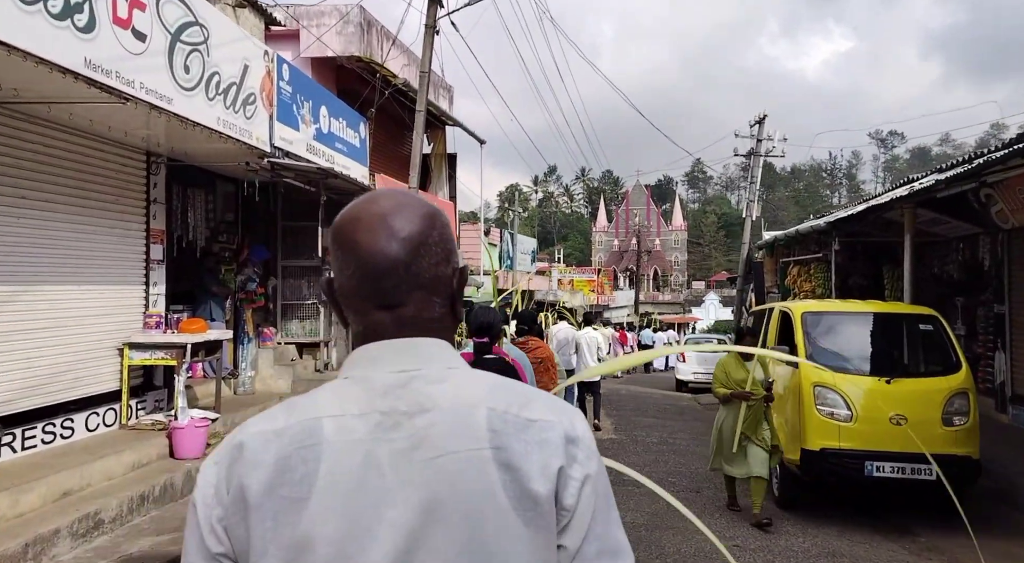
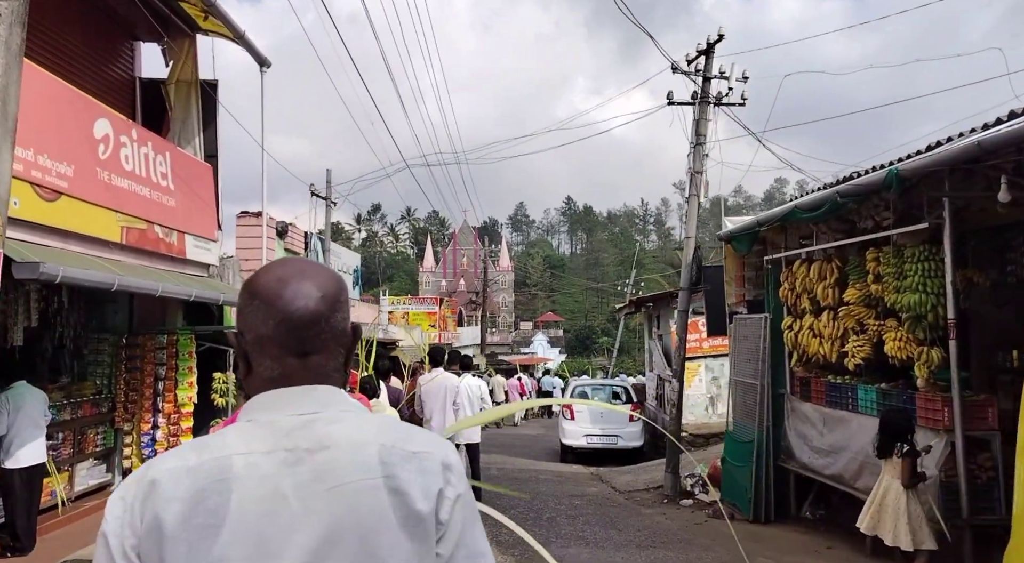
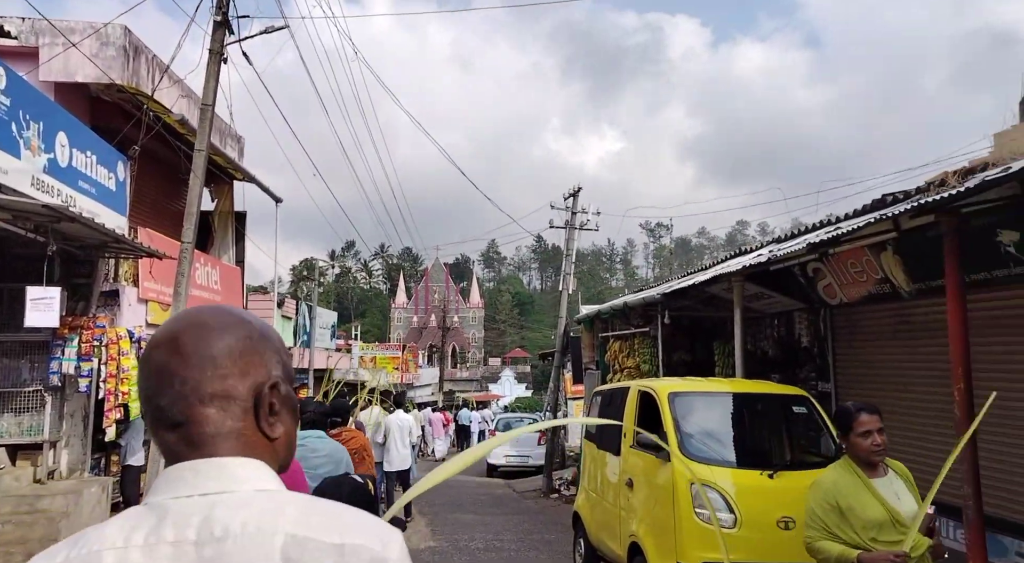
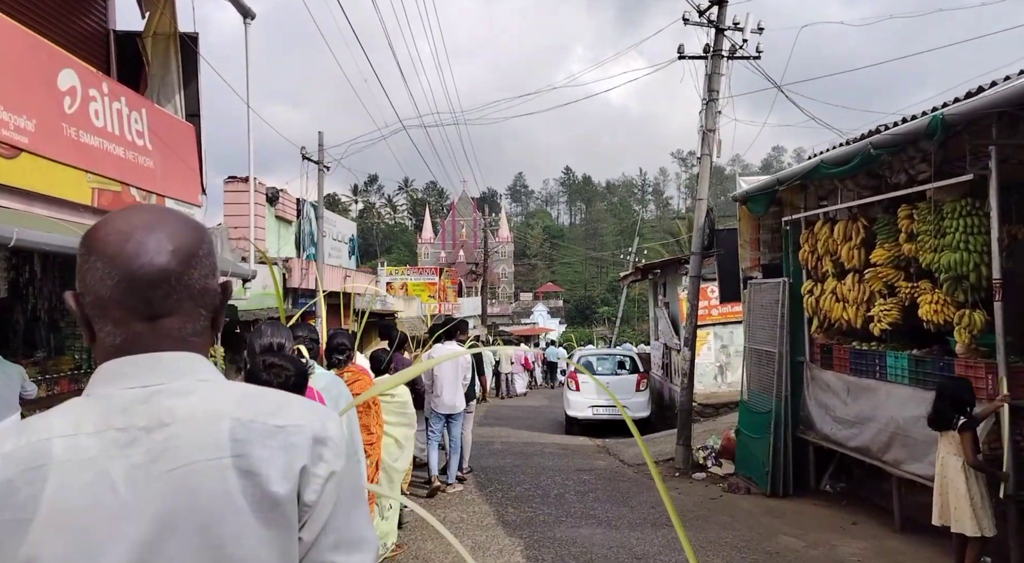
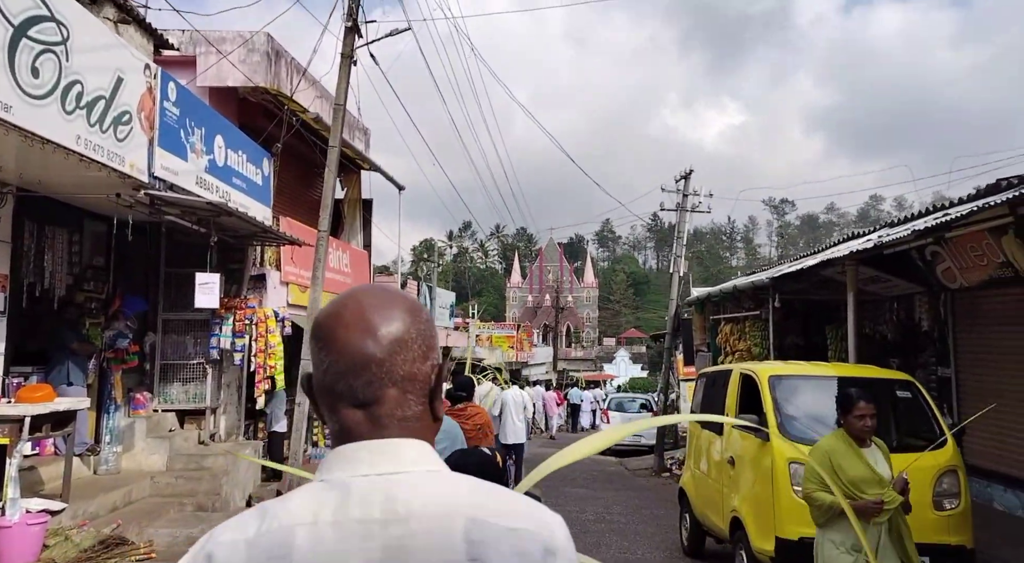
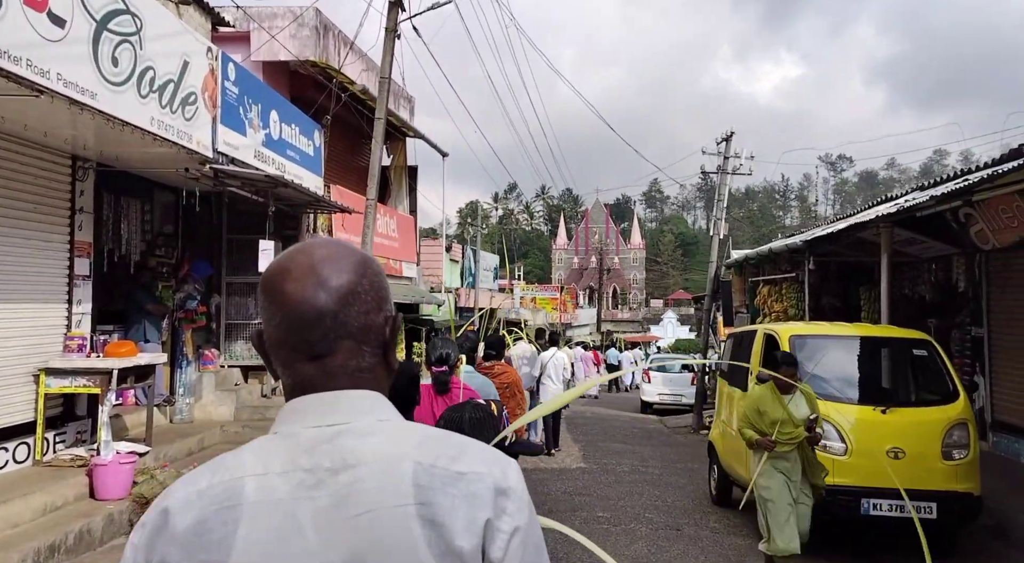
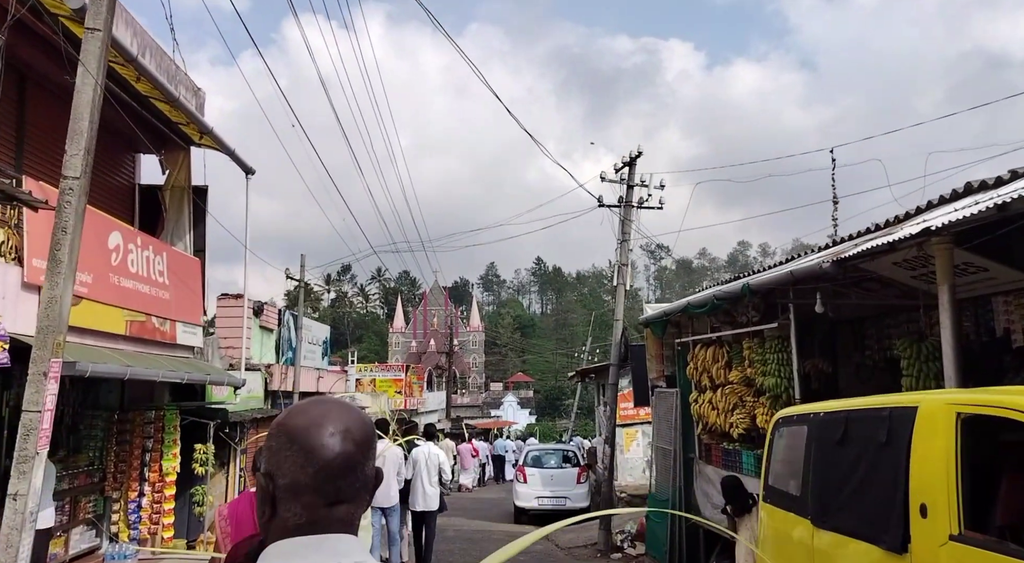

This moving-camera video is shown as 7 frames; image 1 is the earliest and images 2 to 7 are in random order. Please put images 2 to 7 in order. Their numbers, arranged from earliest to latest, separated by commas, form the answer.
6, 5, 3, 7, 2, 4
